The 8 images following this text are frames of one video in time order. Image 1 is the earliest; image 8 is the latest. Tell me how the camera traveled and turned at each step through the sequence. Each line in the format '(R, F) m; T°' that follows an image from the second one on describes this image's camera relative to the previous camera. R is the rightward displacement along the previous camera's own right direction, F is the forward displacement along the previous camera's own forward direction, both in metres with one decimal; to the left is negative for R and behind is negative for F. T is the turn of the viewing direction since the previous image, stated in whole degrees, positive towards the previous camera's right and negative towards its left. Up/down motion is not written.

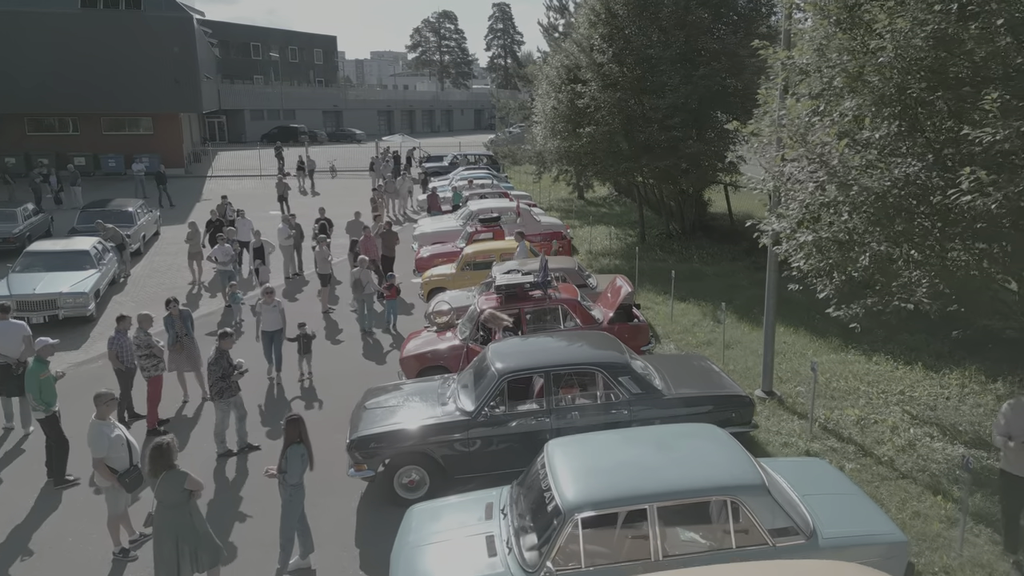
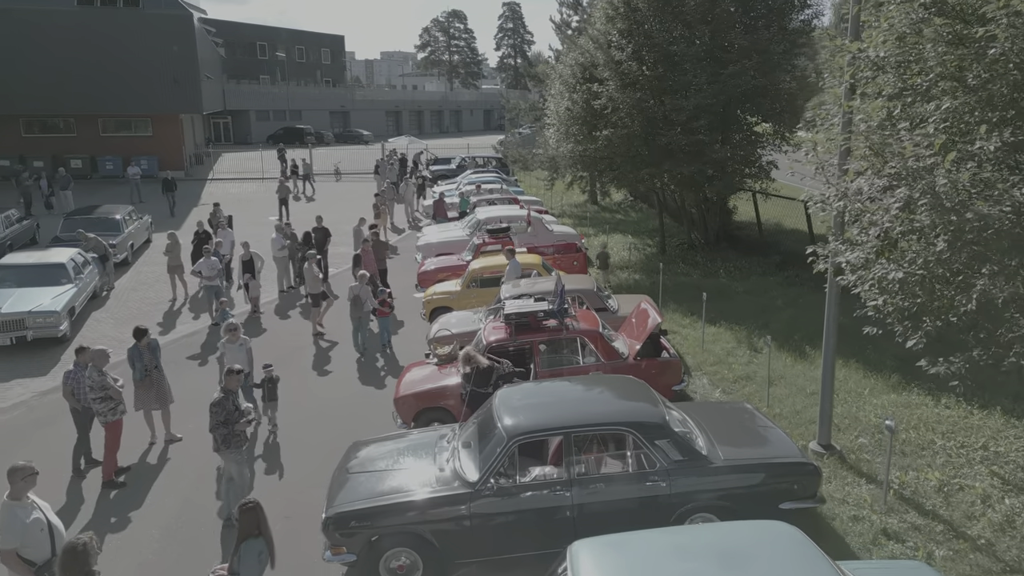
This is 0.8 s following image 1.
(0.0, +1.4) m; -1°
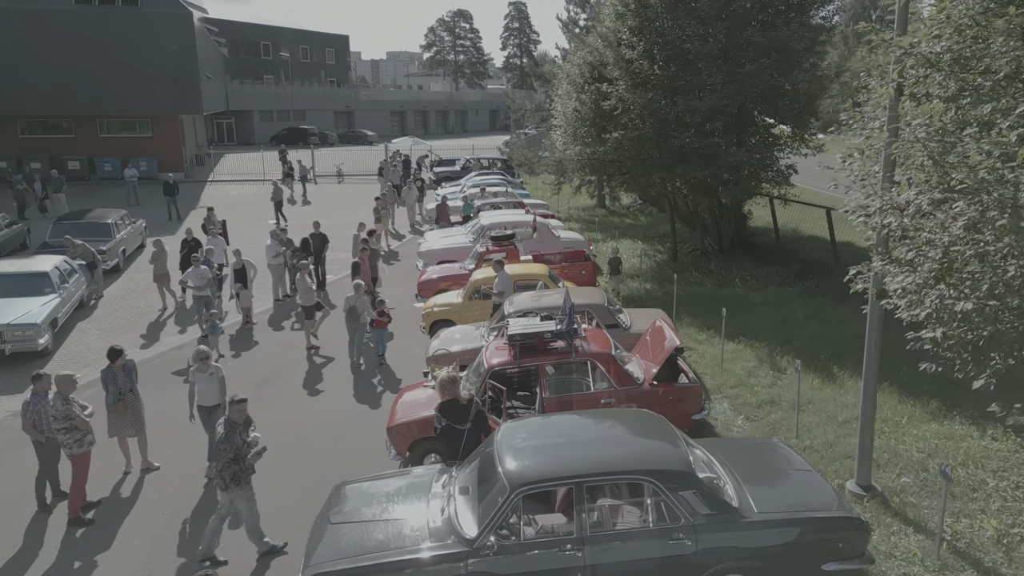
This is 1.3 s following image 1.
(0.0, +0.8) m; 0°
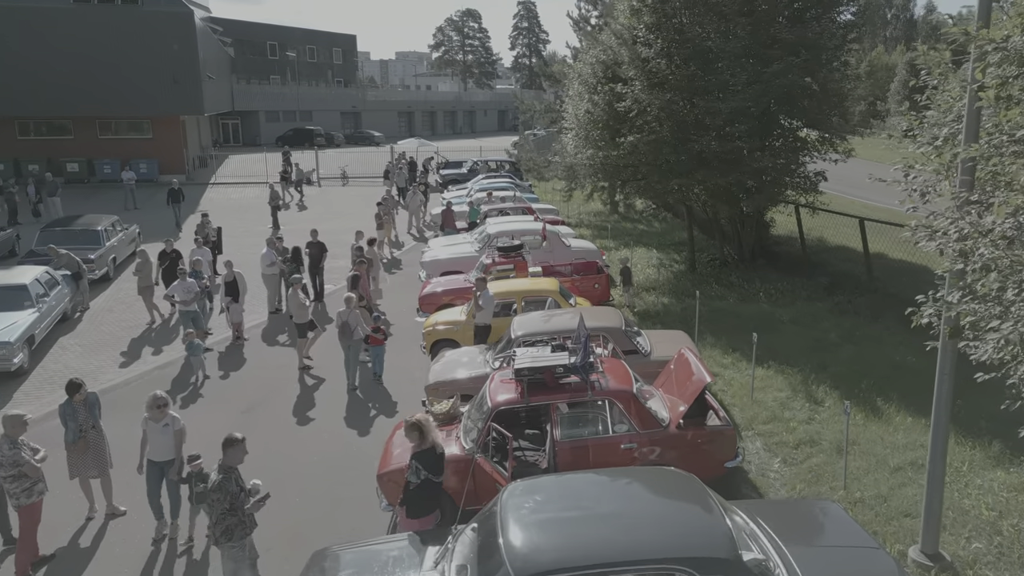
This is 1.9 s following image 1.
(0.0, +1.0) m; -1°
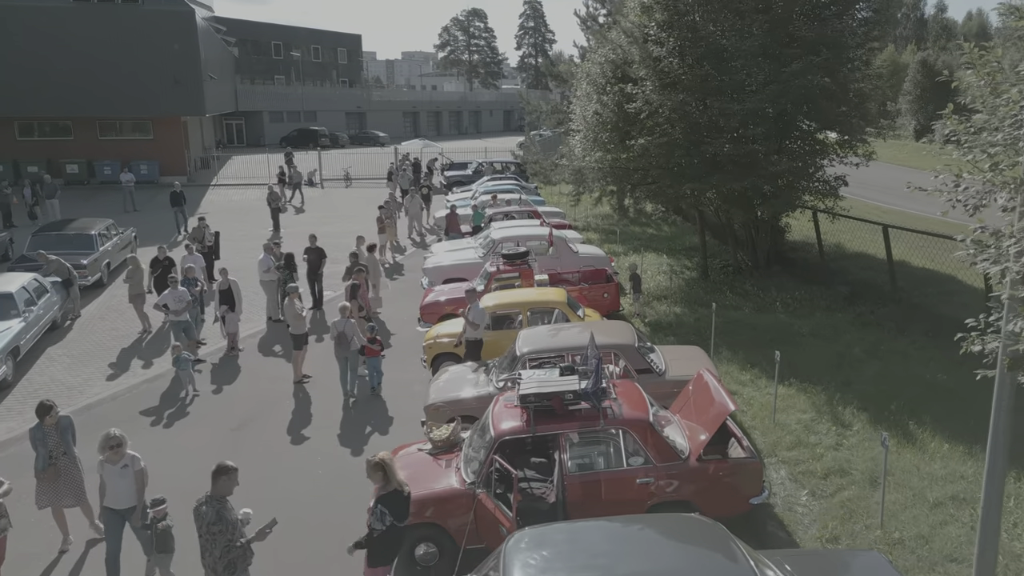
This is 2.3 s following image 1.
(0.0, +0.6) m; 0°
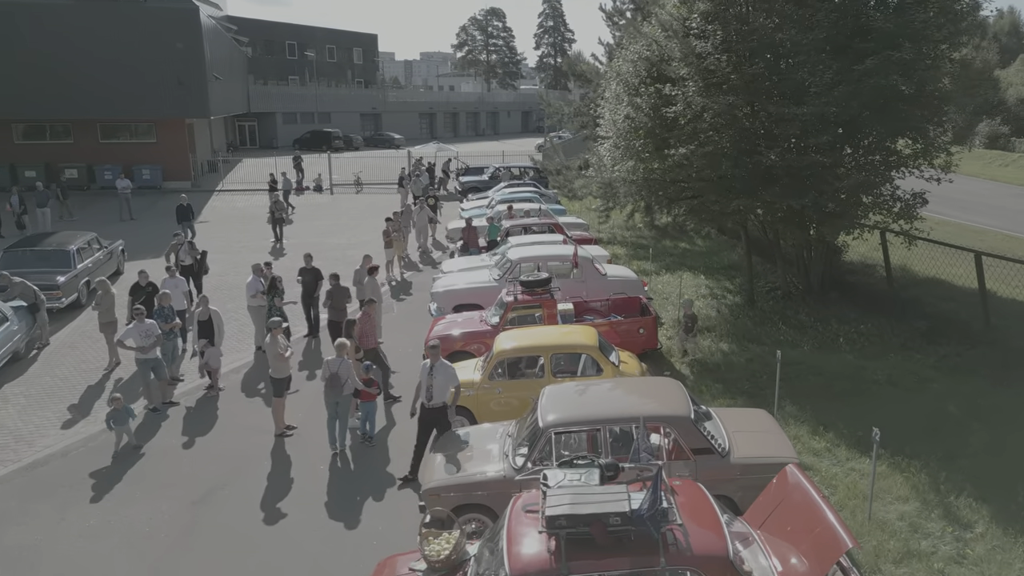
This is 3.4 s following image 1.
(-0.1, +2.0) m; -1°
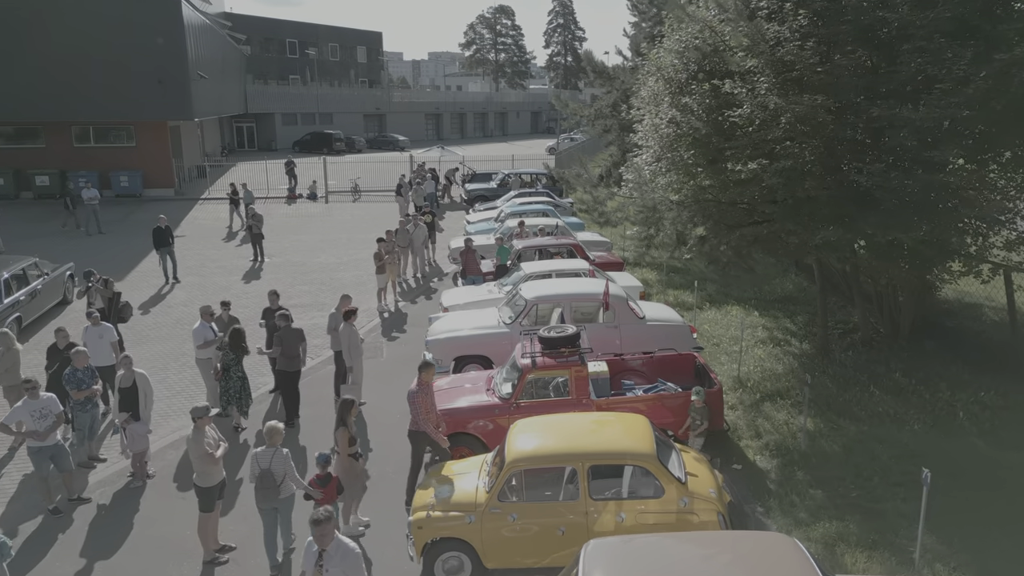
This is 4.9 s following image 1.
(-0.1, +3.0) m; -1°
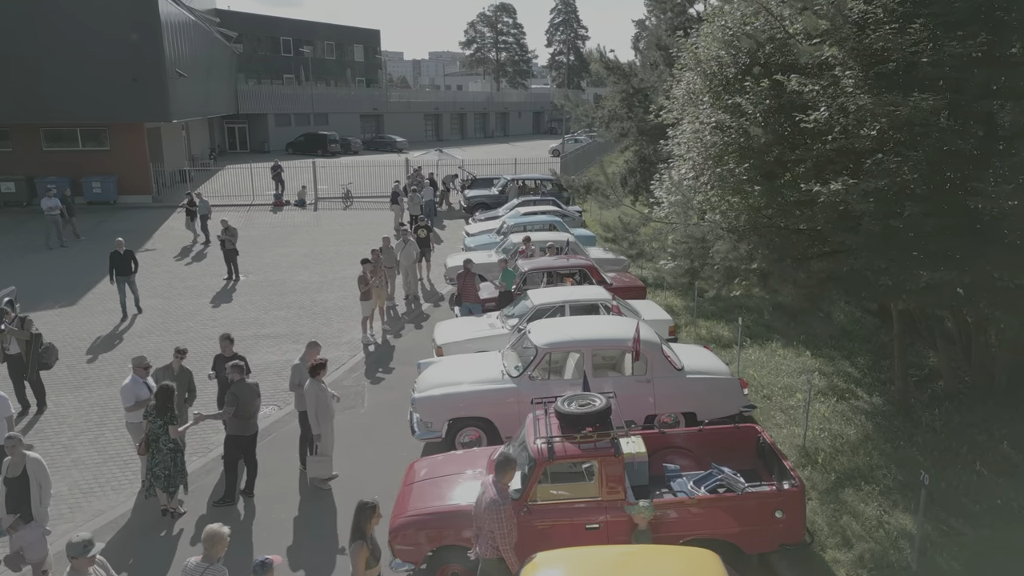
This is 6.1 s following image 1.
(-0.1, +2.3) m; 0°
